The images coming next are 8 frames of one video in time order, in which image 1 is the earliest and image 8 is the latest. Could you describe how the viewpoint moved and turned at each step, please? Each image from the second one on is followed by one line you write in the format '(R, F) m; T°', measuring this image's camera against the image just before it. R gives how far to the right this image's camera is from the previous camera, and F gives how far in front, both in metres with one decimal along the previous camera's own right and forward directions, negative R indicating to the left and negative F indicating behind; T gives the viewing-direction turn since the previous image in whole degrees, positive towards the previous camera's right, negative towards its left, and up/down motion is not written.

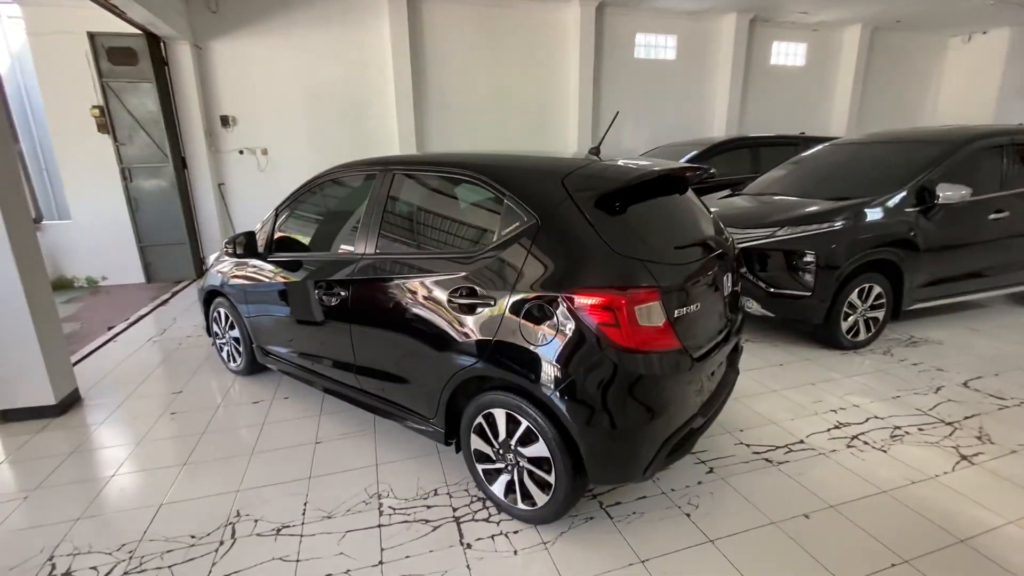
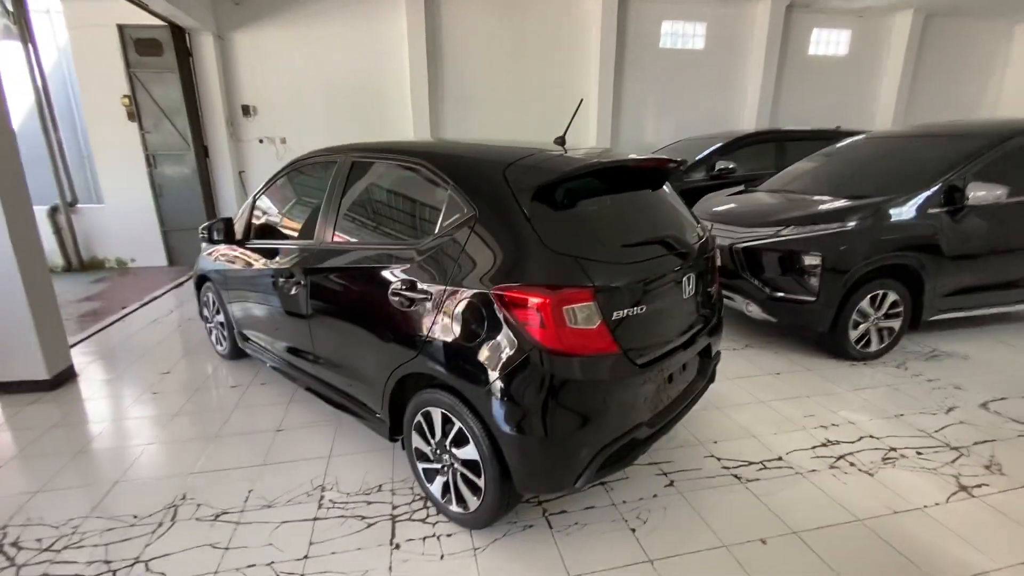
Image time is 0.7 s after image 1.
(+0.4, +0.1) m; -4°
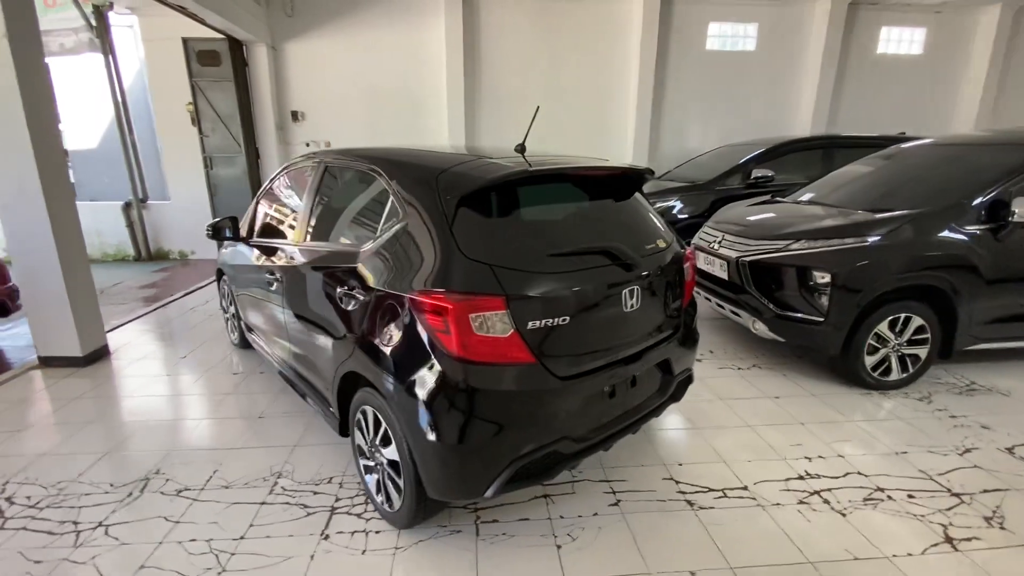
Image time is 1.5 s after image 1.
(+0.5, 0.0) m; -7°
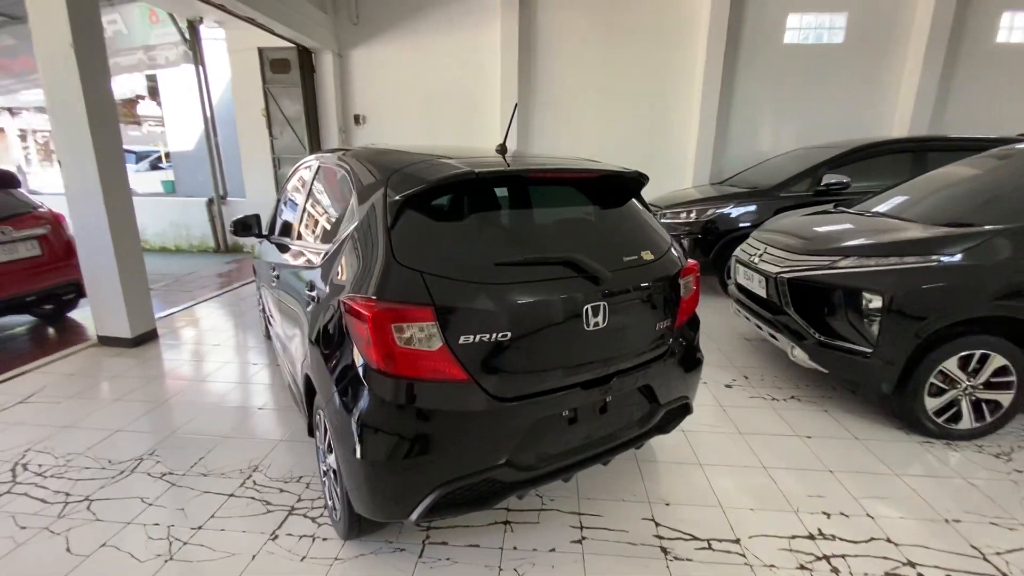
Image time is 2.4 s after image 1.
(+0.4, +0.2) m; -9°
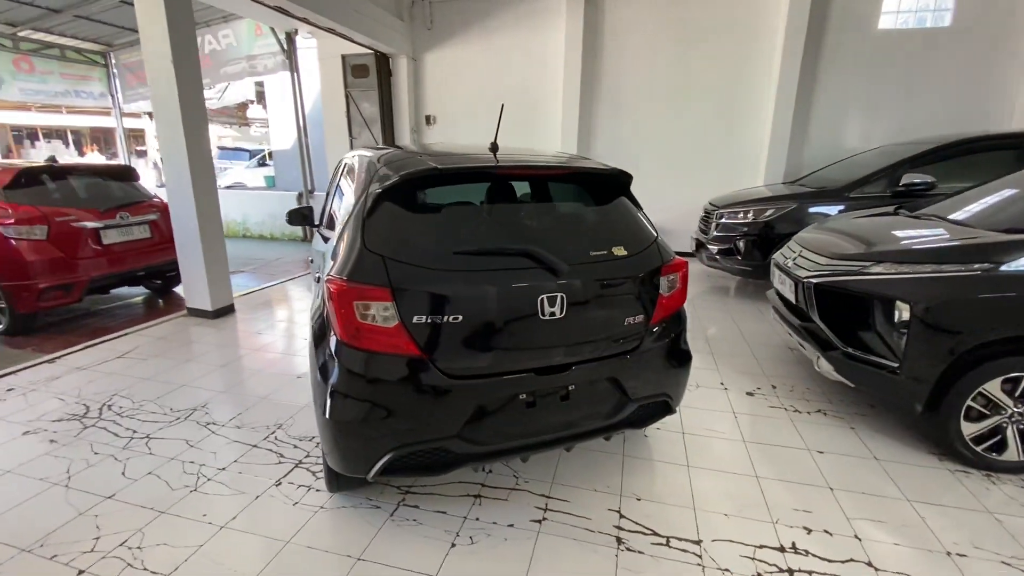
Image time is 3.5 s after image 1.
(+0.4, -0.1) m; -10°
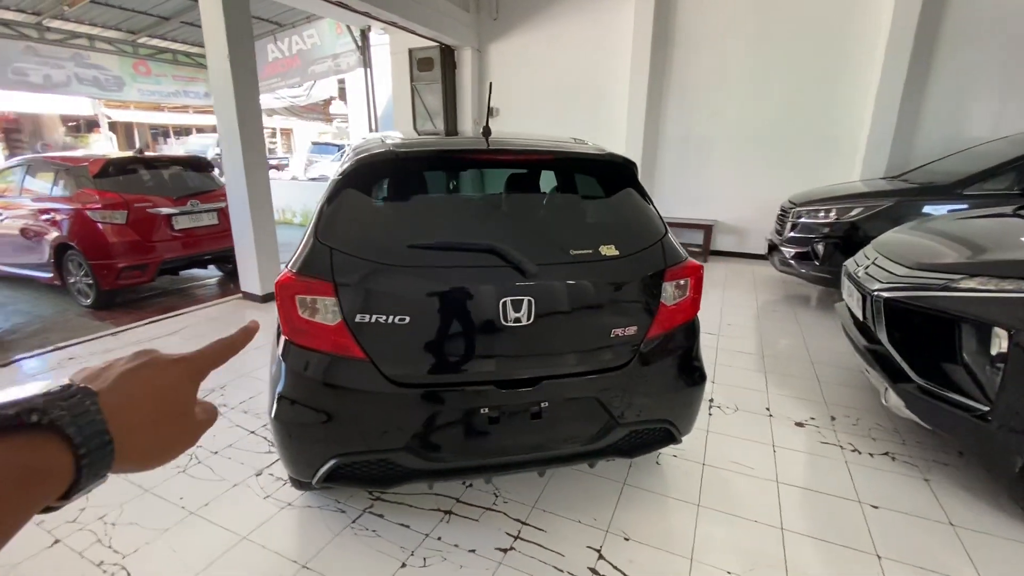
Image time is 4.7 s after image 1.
(+0.4, +0.2) m; -10°
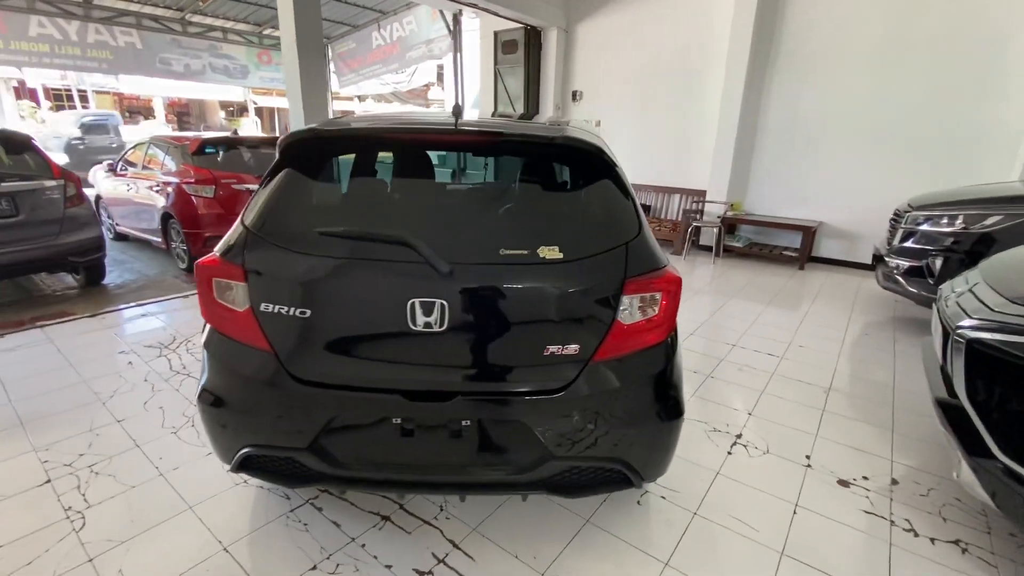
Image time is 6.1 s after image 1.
(+0.5, +0.3) m; -12°
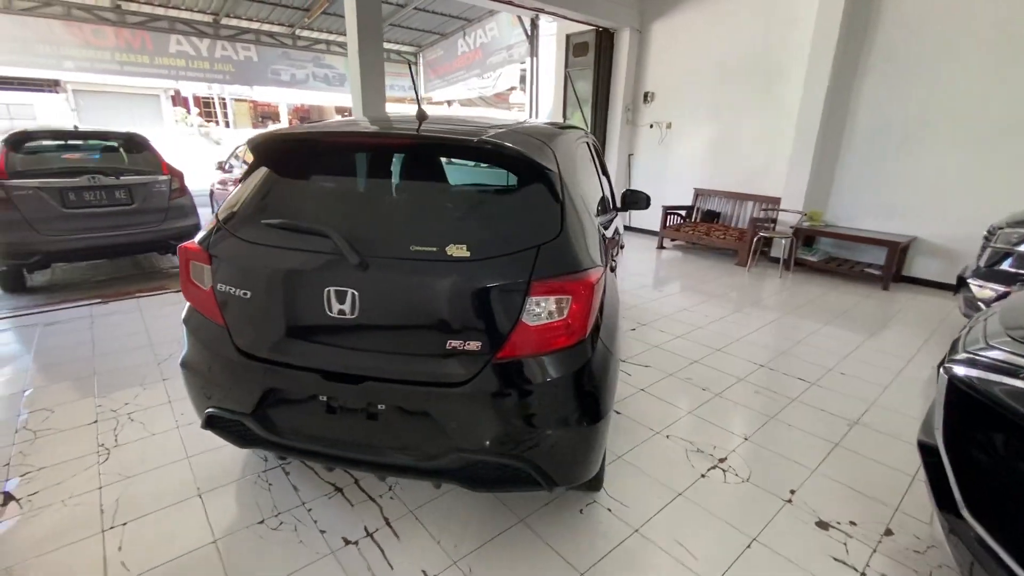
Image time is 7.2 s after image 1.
(+0.5, 0.0) m; -11°
